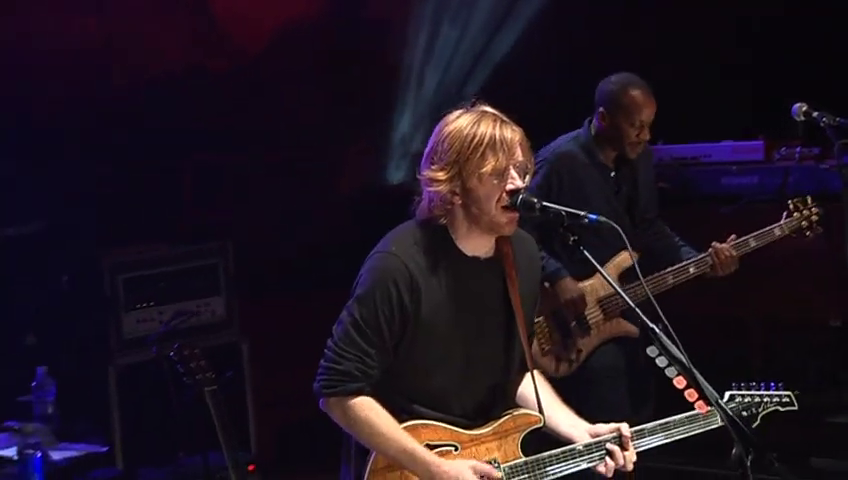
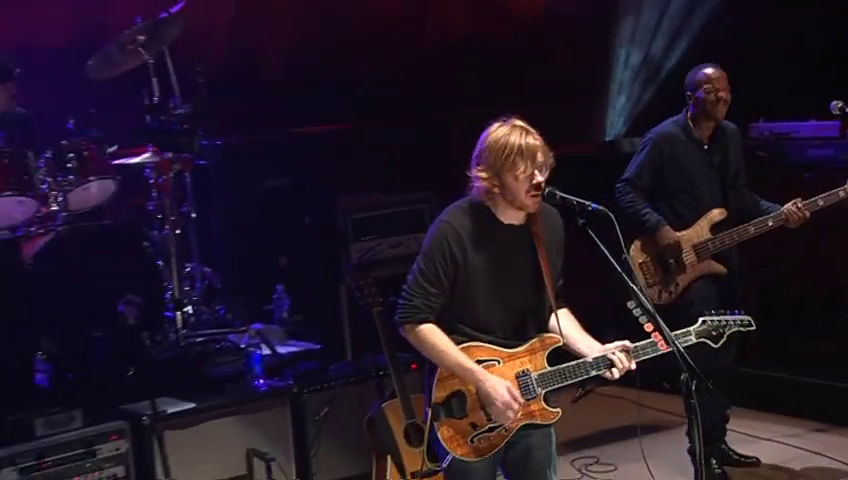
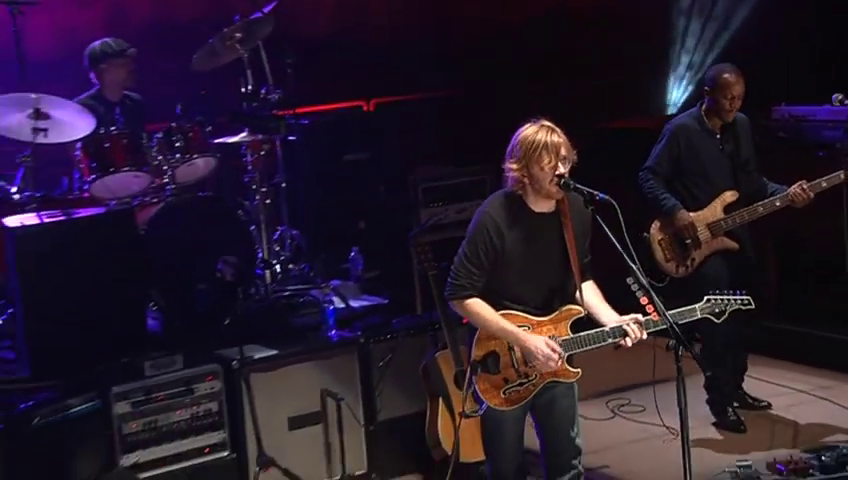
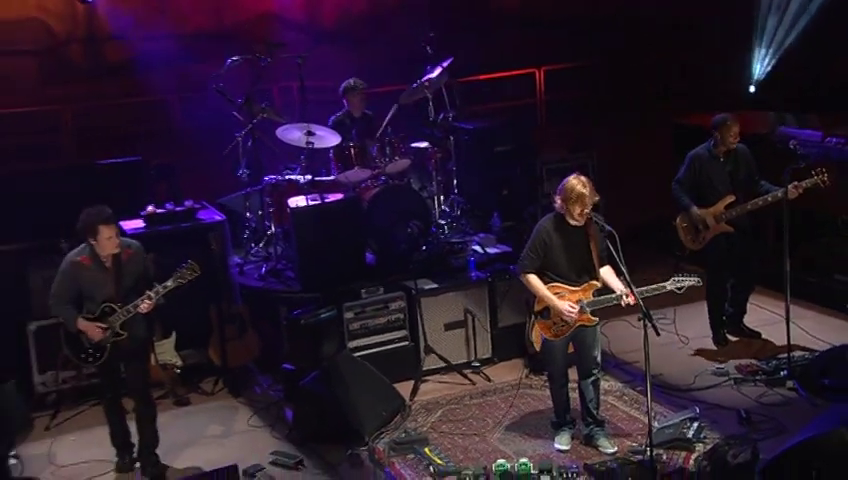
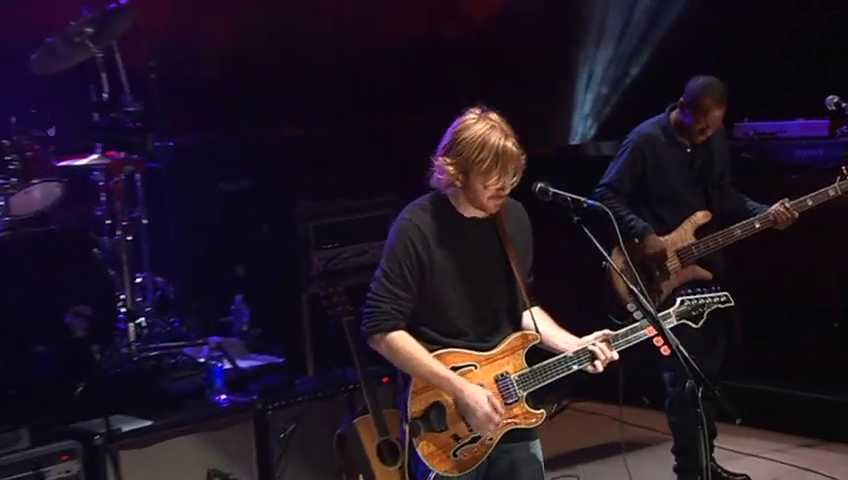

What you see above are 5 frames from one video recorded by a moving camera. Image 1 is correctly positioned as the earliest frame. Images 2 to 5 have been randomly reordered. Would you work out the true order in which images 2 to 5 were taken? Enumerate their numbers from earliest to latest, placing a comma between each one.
5, 2, 3, 4
